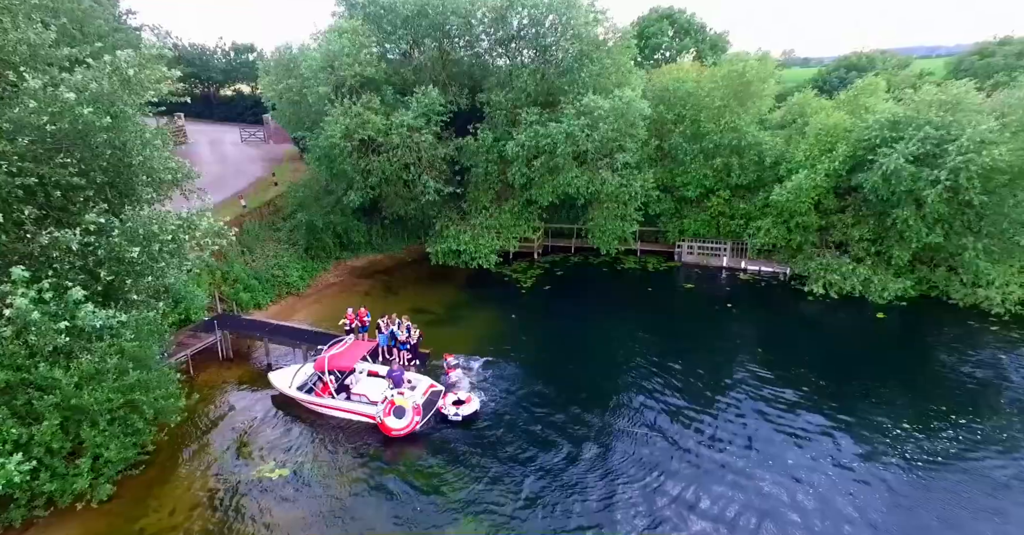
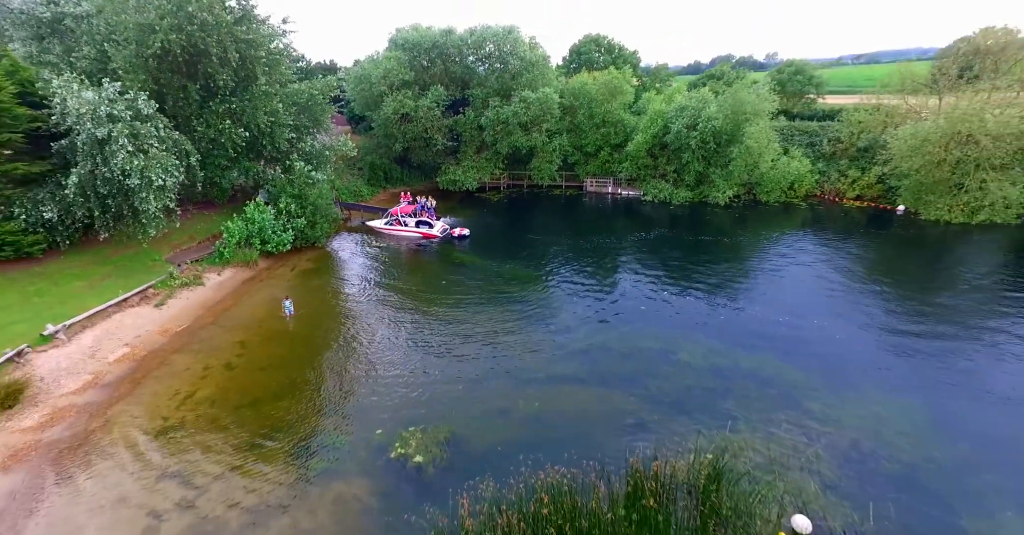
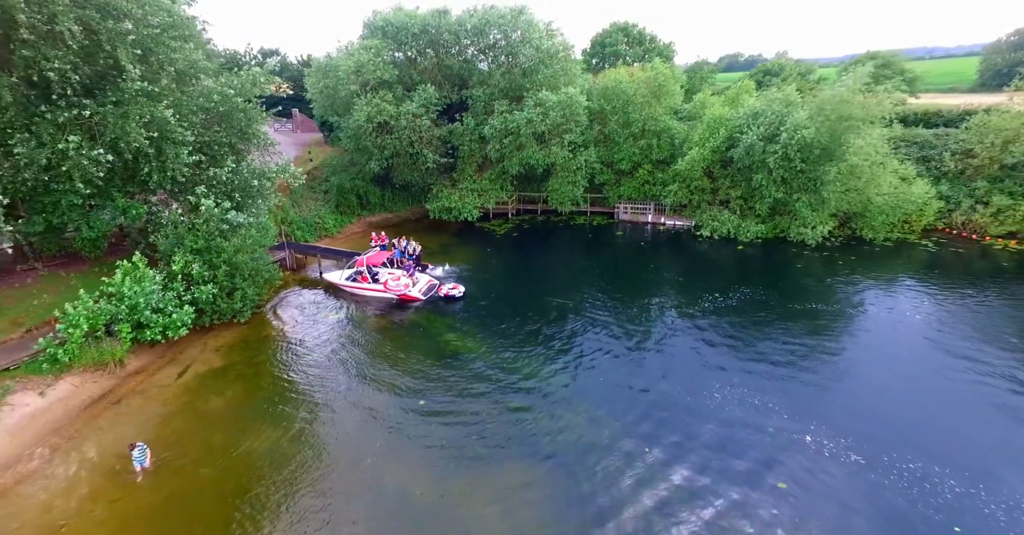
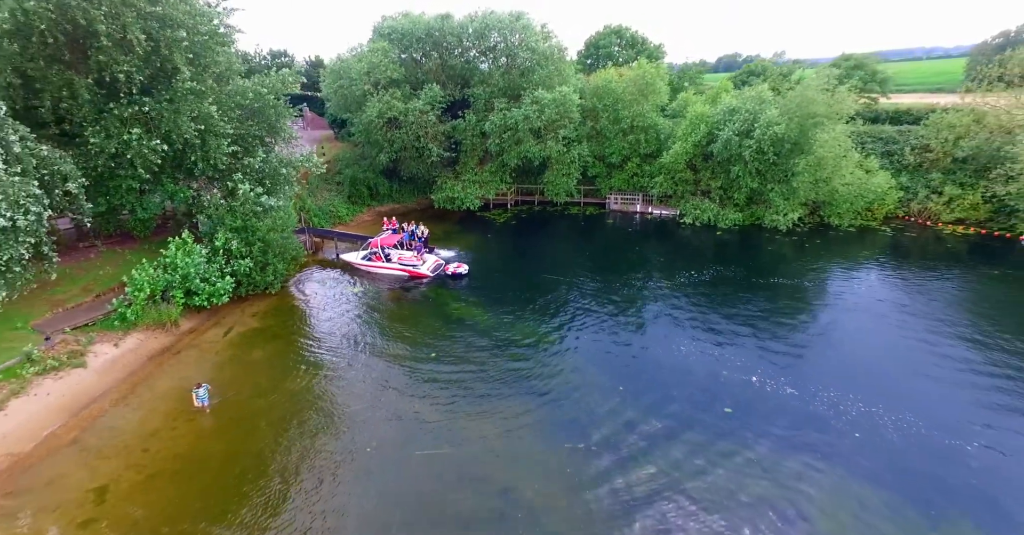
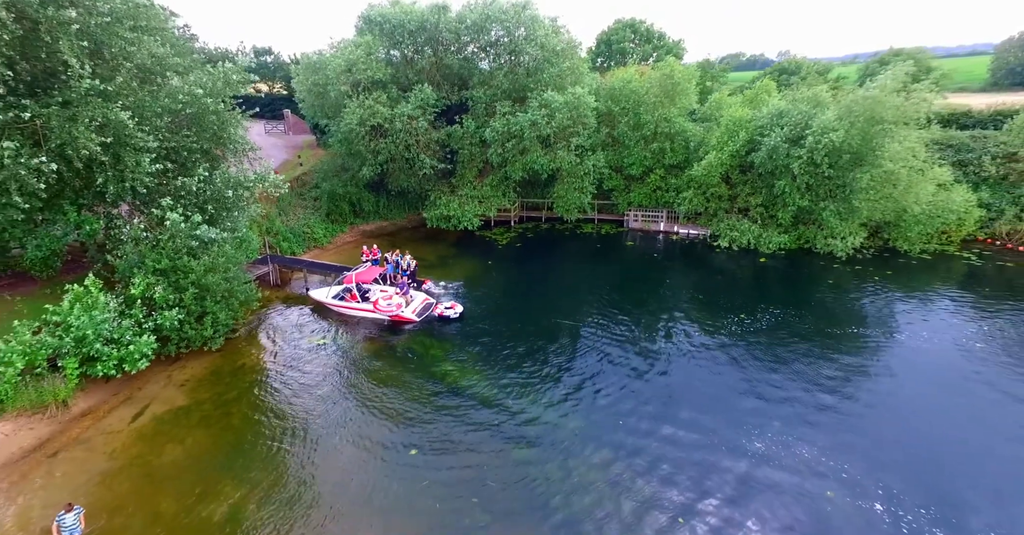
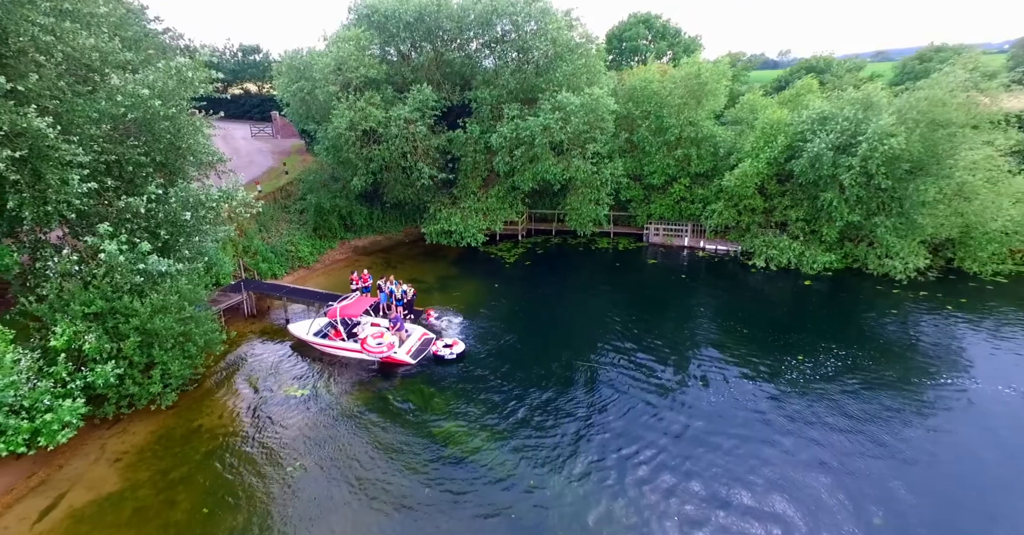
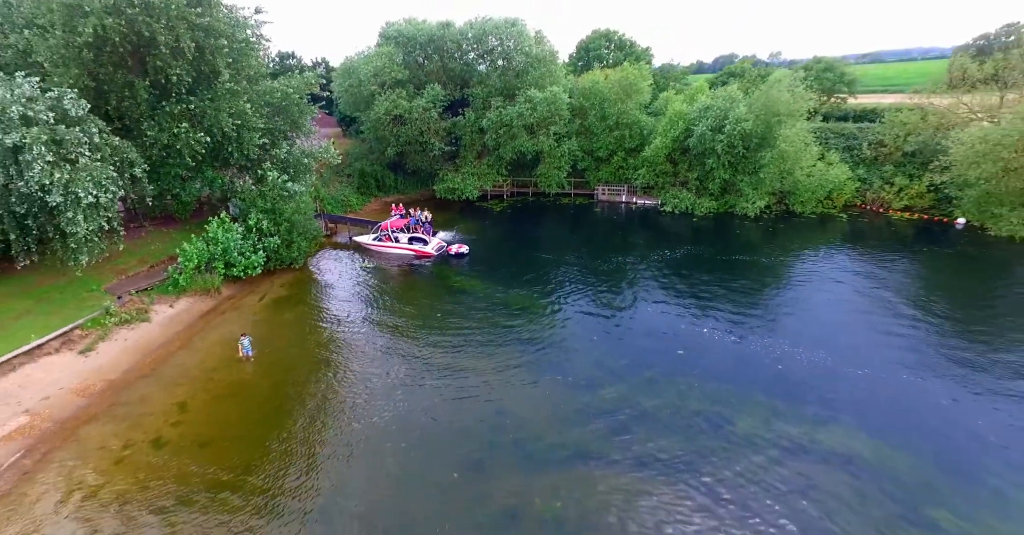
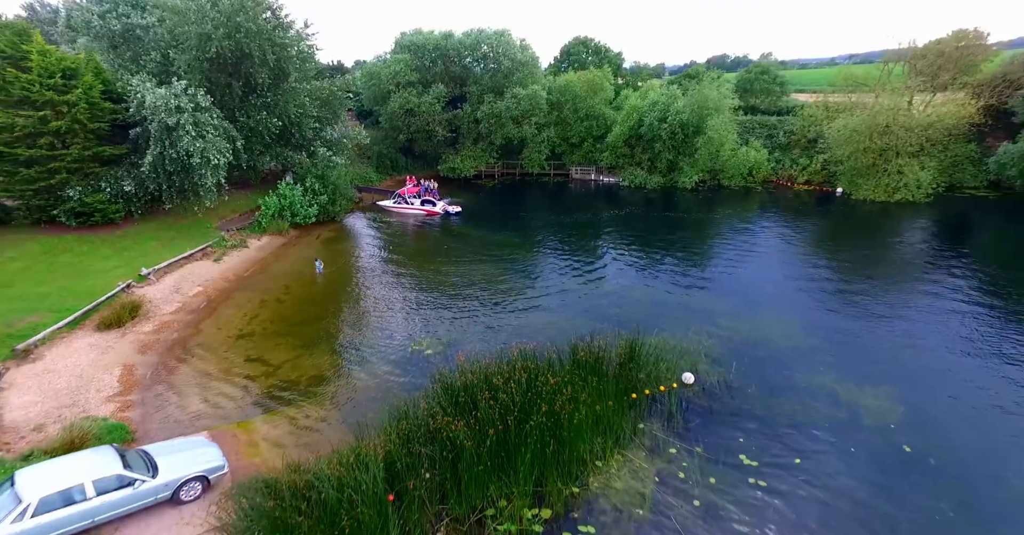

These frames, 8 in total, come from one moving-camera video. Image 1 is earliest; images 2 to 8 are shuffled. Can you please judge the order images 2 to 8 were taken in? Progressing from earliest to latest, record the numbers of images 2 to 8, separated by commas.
6, 5, 3, 4, 7, 2, 8
